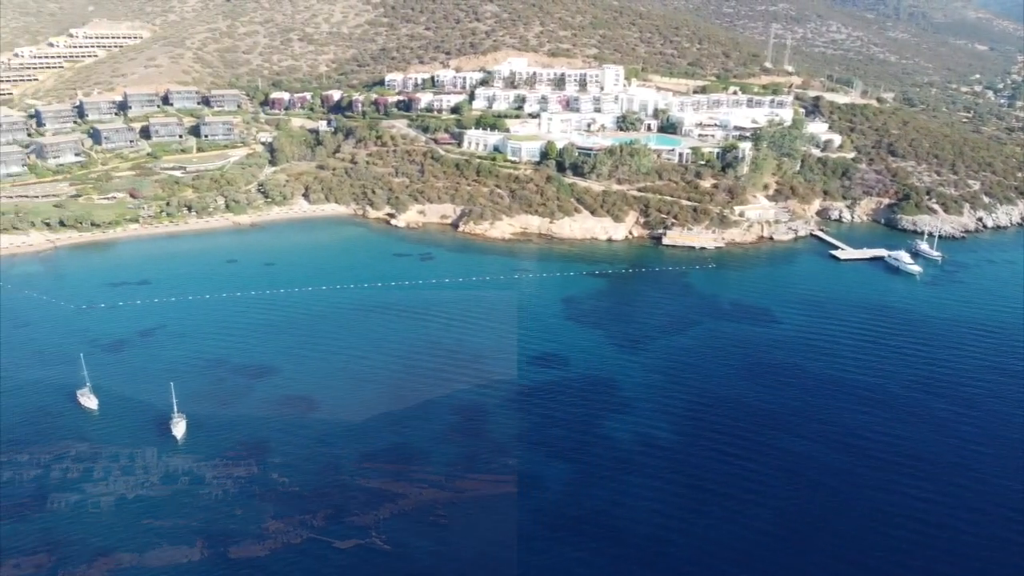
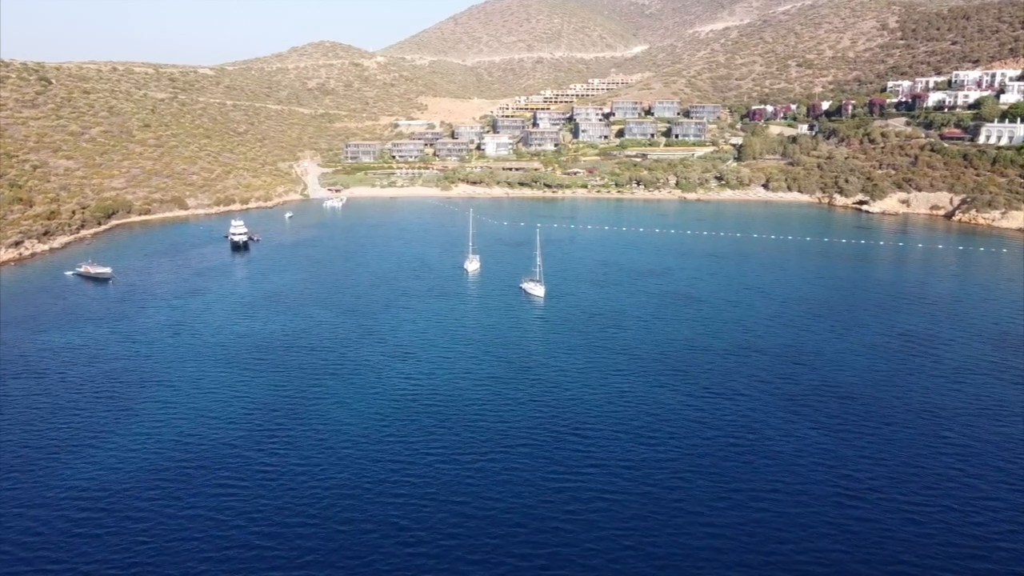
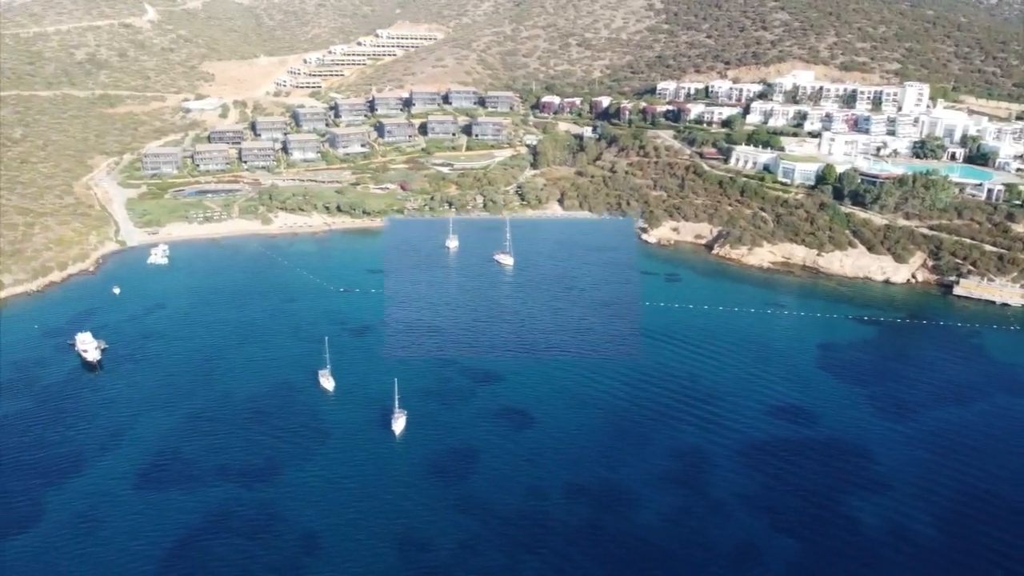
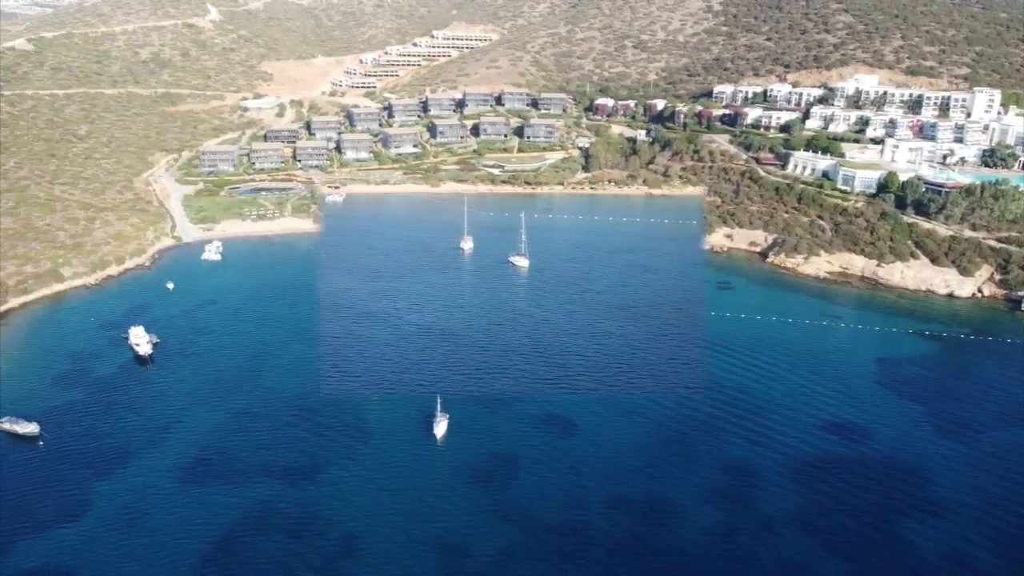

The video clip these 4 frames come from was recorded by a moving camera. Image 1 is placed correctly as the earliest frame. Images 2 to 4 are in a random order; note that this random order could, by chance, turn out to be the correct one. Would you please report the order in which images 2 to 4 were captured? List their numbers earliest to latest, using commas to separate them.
3, 4, 2
